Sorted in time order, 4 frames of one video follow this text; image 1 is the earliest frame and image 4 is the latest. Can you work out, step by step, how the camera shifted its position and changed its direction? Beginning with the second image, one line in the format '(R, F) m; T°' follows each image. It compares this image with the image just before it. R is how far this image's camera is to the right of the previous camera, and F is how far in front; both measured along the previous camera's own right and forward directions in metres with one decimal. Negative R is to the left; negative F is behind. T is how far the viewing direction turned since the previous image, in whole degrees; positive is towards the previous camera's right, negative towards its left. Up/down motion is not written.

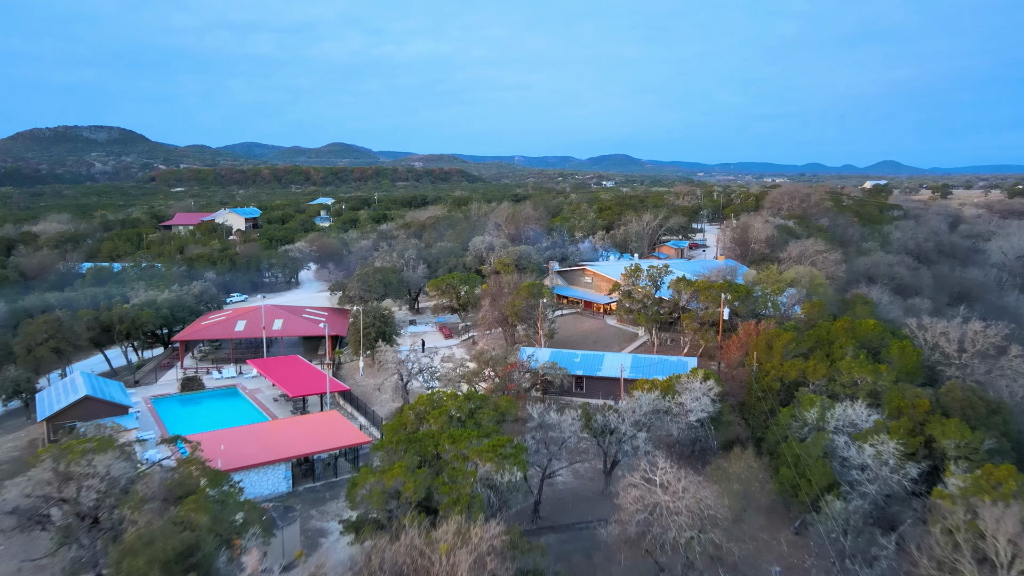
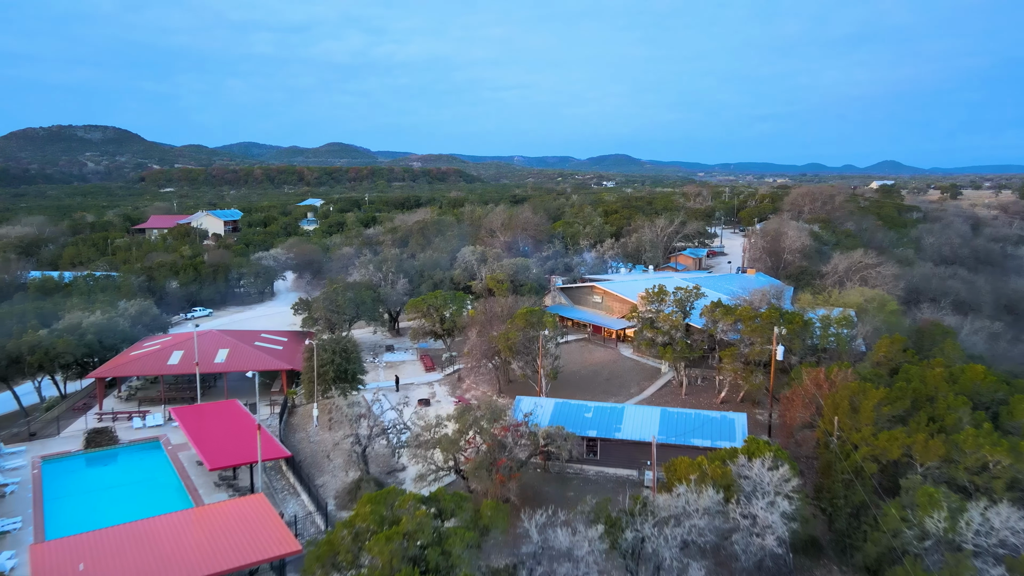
(+0.2, +6.2) m; 0°
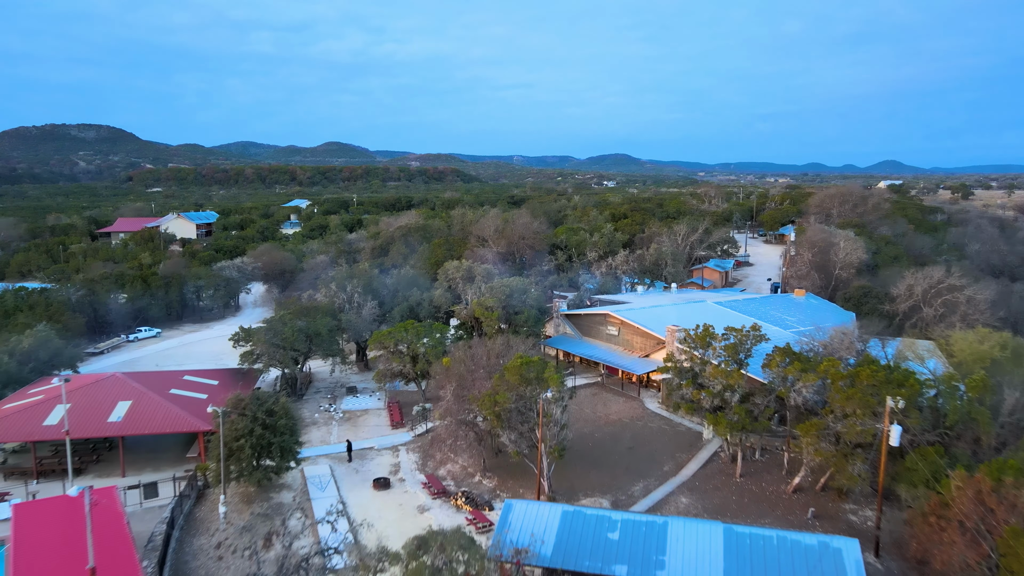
(+0.2, +7.0) m; 0°
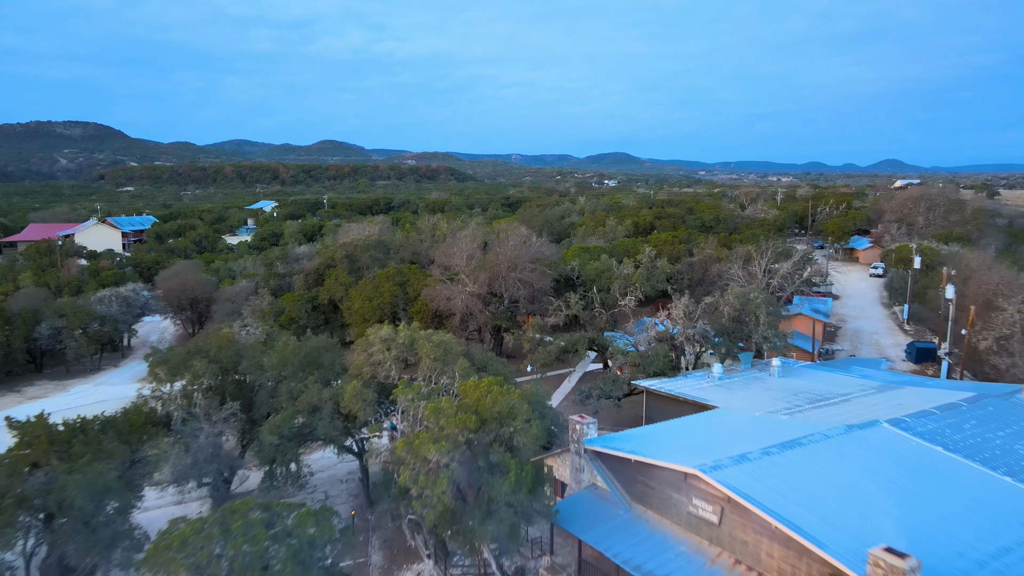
(+0.4, +14.3) m; 0°
